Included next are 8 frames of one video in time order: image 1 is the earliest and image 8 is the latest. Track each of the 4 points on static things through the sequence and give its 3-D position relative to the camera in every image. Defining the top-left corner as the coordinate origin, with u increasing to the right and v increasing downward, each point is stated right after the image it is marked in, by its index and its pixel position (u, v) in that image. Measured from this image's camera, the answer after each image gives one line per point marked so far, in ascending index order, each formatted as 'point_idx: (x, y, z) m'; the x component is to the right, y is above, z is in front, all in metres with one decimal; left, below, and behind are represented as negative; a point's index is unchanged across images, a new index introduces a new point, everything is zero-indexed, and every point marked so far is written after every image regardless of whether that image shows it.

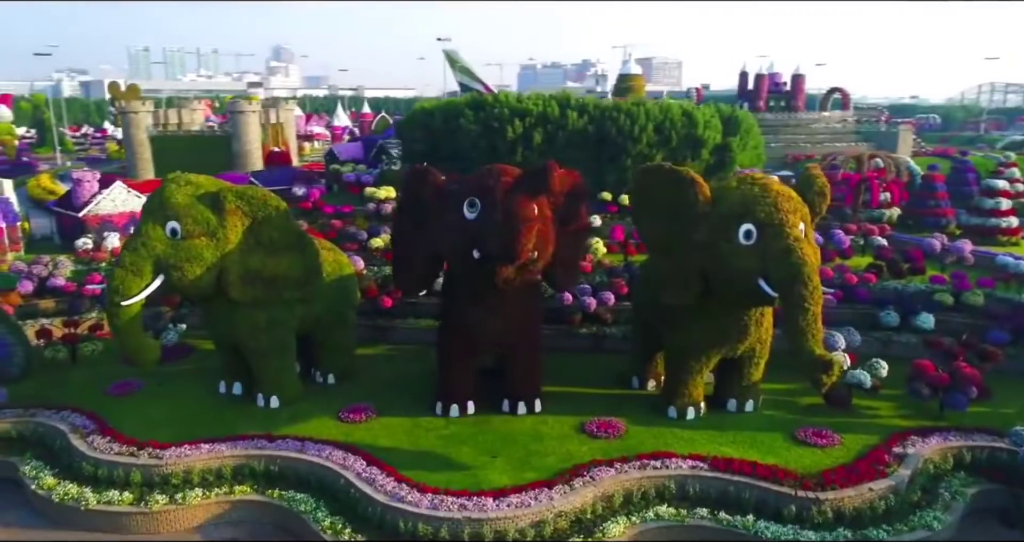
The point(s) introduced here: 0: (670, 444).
0: (+2.0, -2.2, +9.7) m
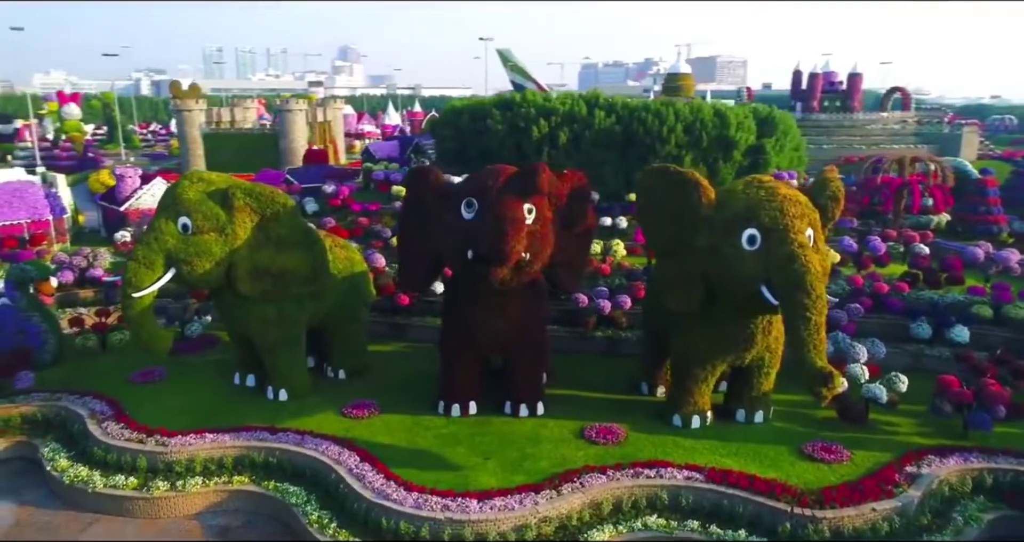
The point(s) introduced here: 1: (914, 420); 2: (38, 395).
0: (+2.0, -2.2, +9.5) m
1: (+5.4, -2.0, +10.3) m
2: (-6.6, -1.7, +10.7) m
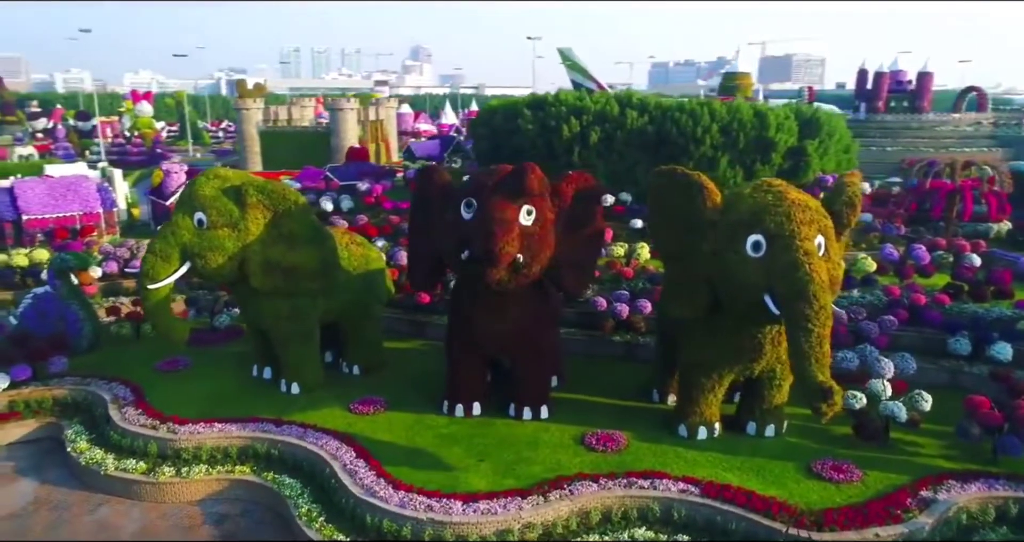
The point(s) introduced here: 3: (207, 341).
0: (+1.9, -2.3, +9.2) m
1: (+5.4, -2.1, +9.7) m
2: (-6.5, -1.6, +11.3) m
3: (-5.0, -1.1, +12.5) m
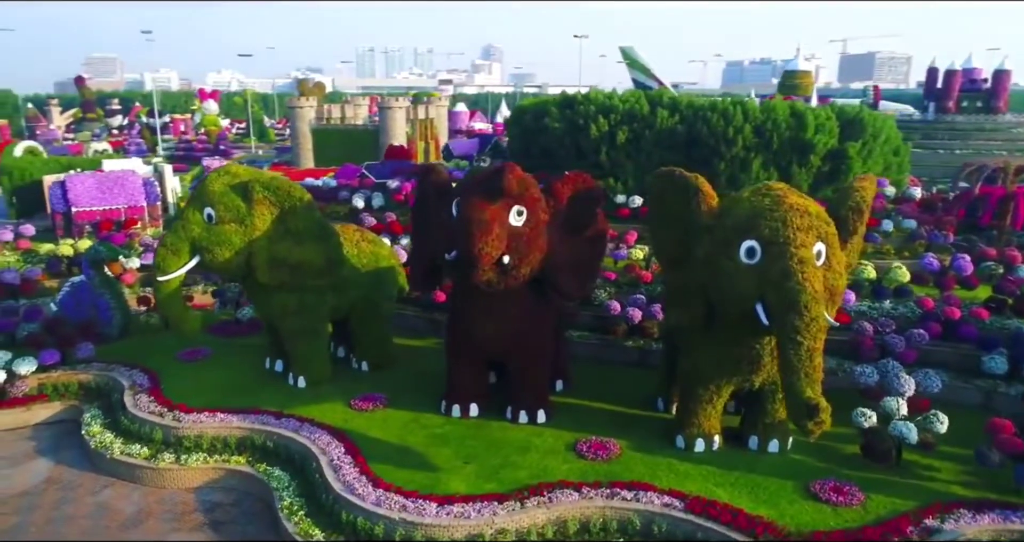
0: (+1.7, -2.4, +8.9) m
1: (+5.3, -2.3, +9.0) m
2: (-6.4, -1.4, +11.8) m
3: (-4.8, -1.0, +12.9) m
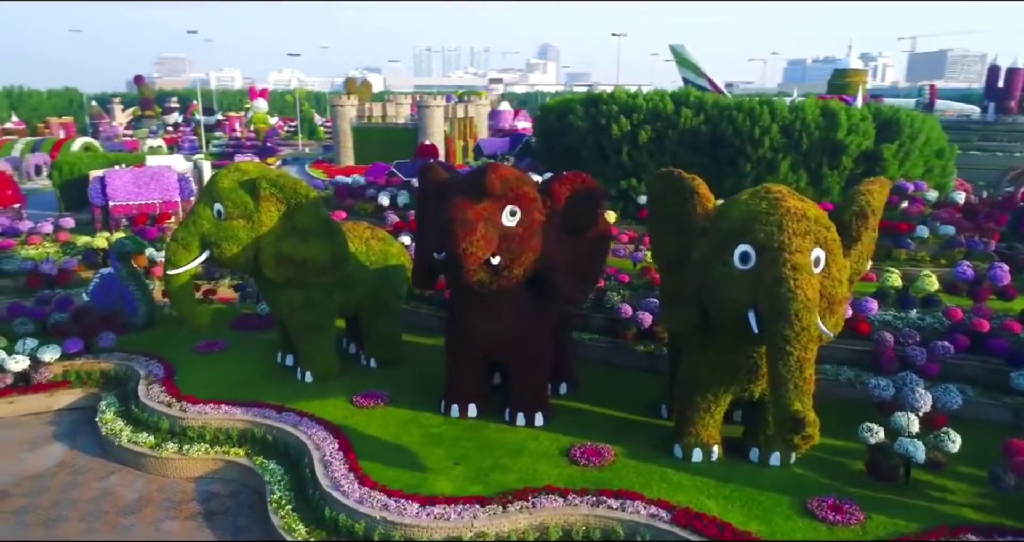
0: (+1.6, -2.4, +8.7) m
1: (+5.1, -2.4, +8.5) m
2: (-6.3, -1.3, +12.2) m
3: (-4.5, -0.9, +13.1) m
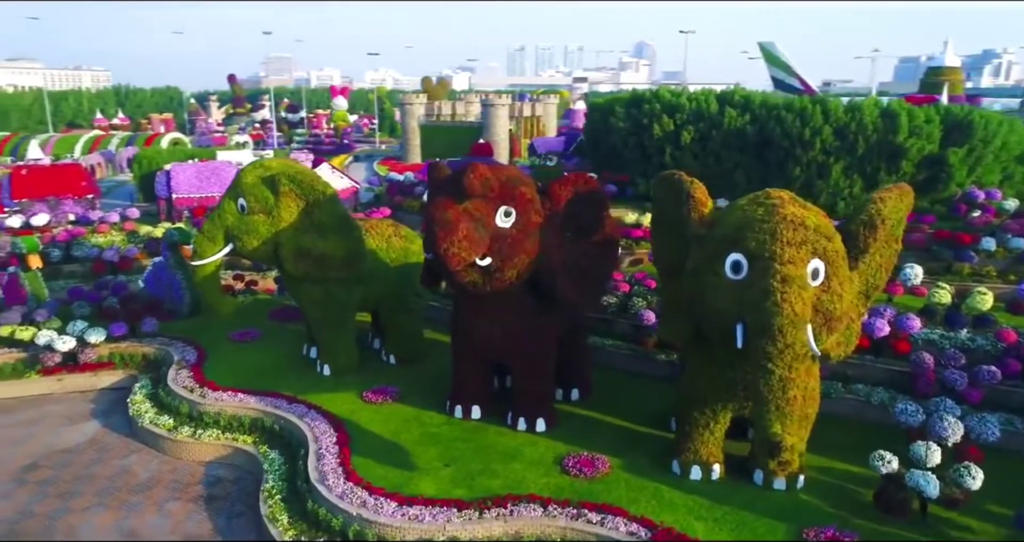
0: (+1.4, -2.5, +8.3) m
1: (+4.9, -2.6, +7.7) m
2: (-5.9, -1.1, +12.8) m
3: (-4.0, -0.8, +13.5) m
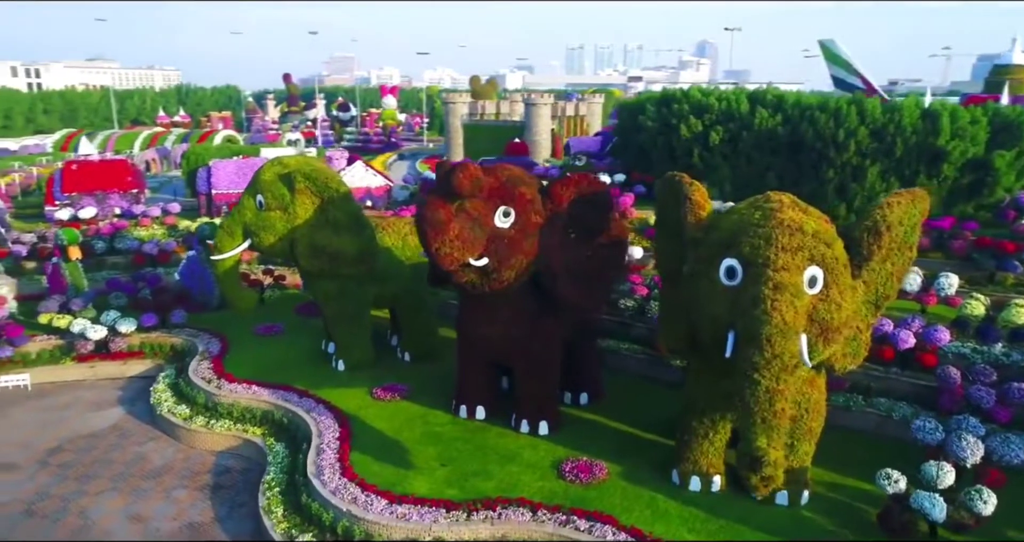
0: (+1.3, -2.5, +8.1) m
1: (+4.7, -2.7, +7.2) m
2: (-5.6, -1.0, +13.2) m
3: (-3.7, -0.7, +13.7) m
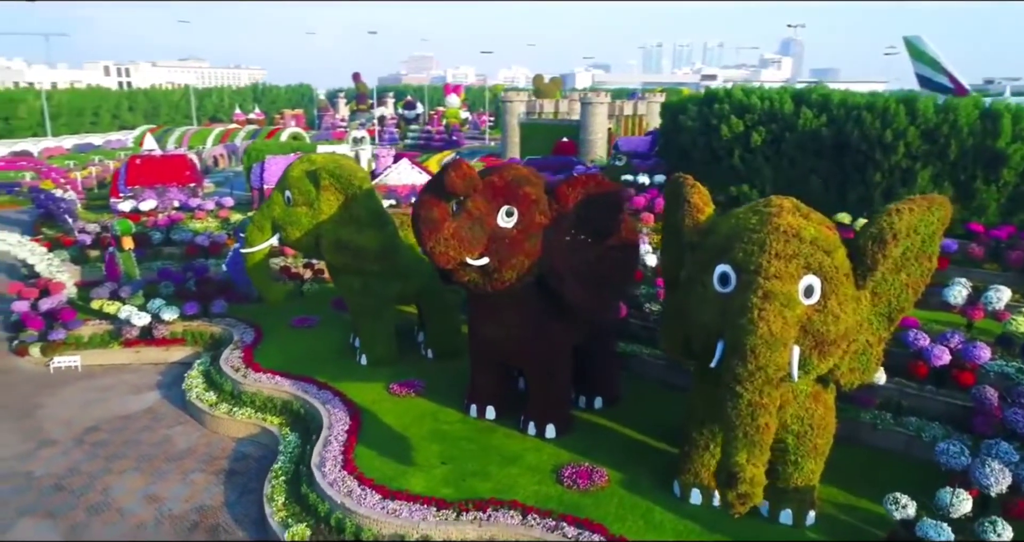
0: (+1.2, -2.6, +7.9) m
1: (+4.5, -2.8, +6.6) m
2: (-5.1, -0.9, +13.6) m
3: (-3.1, -0.6, +14.0) m
